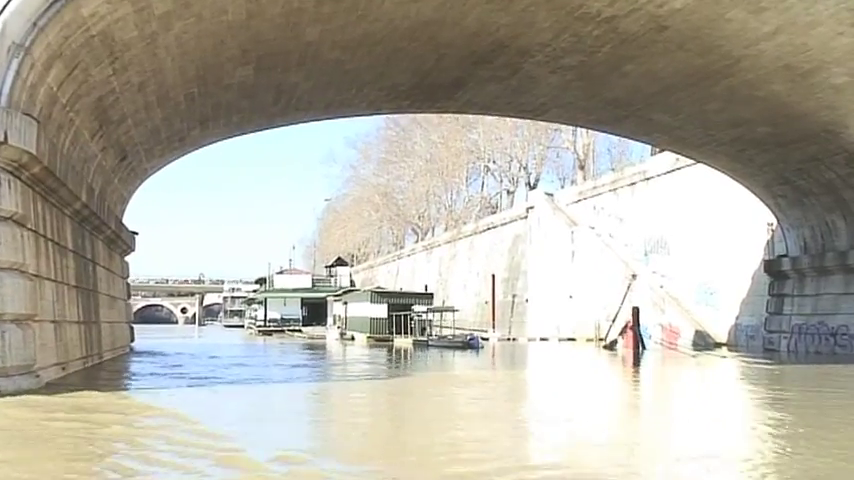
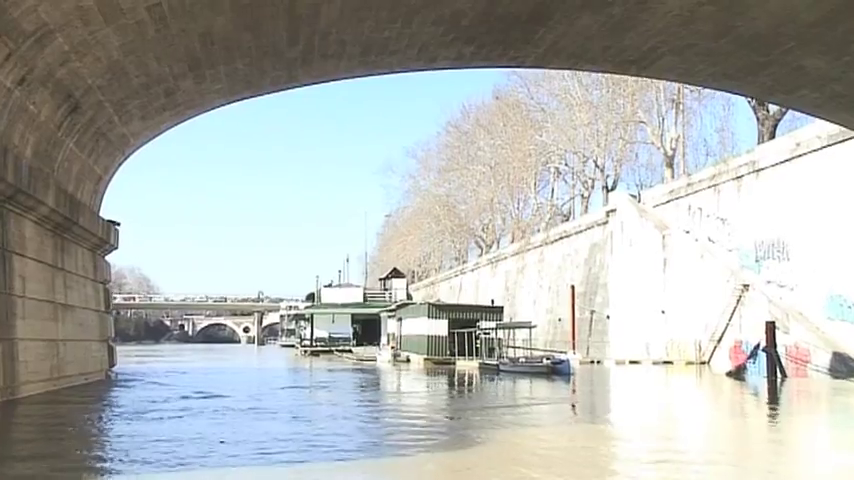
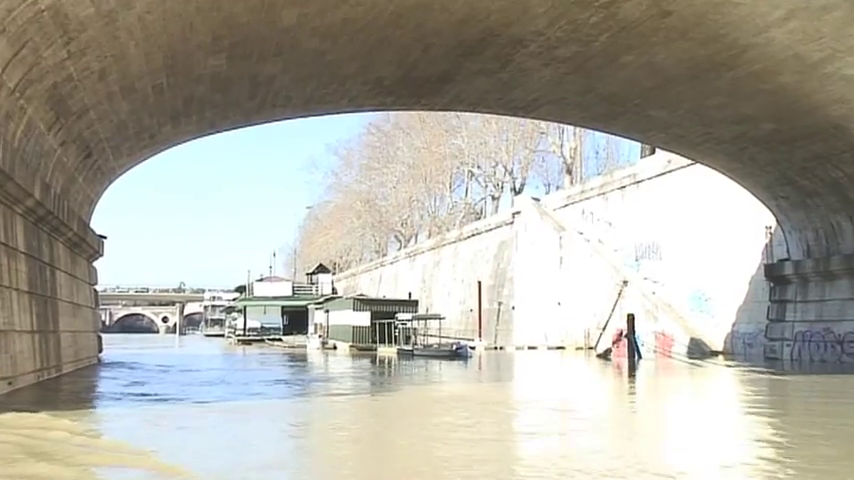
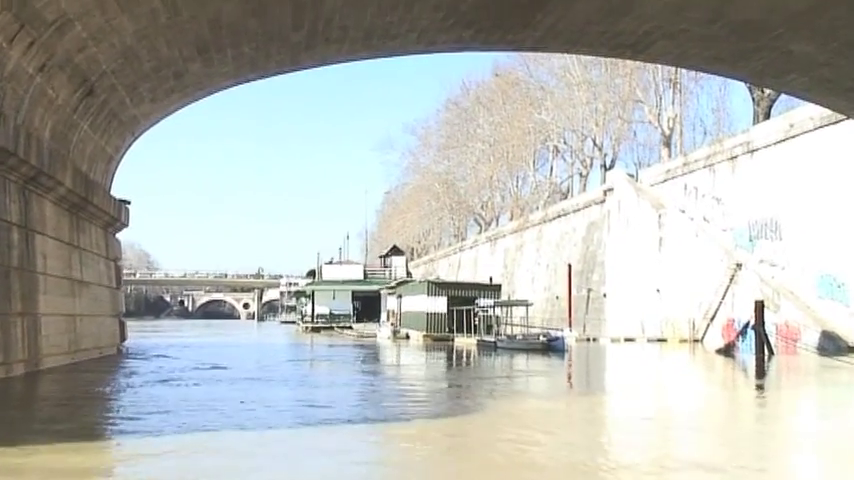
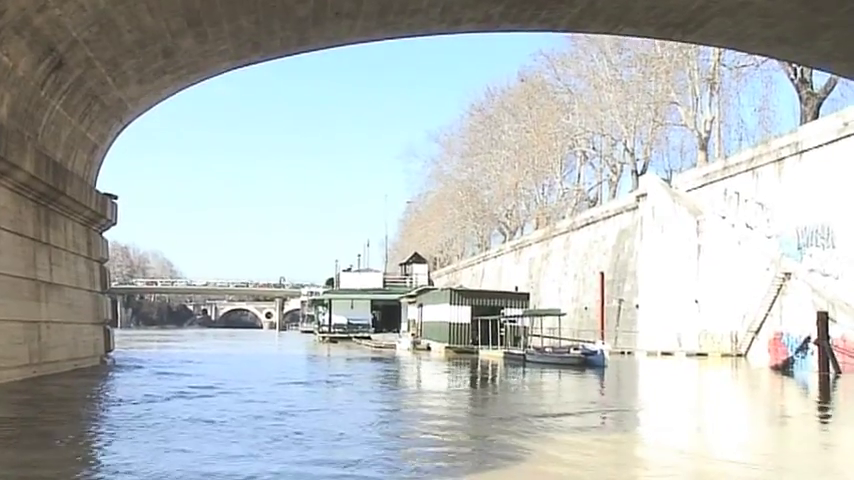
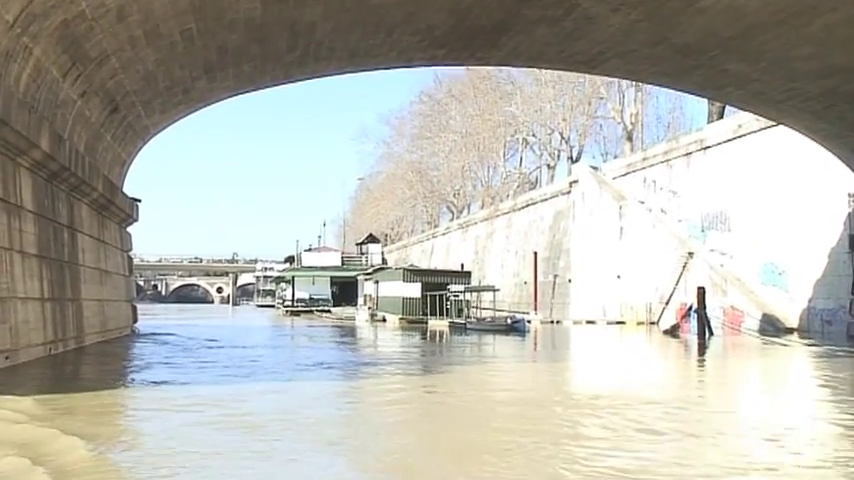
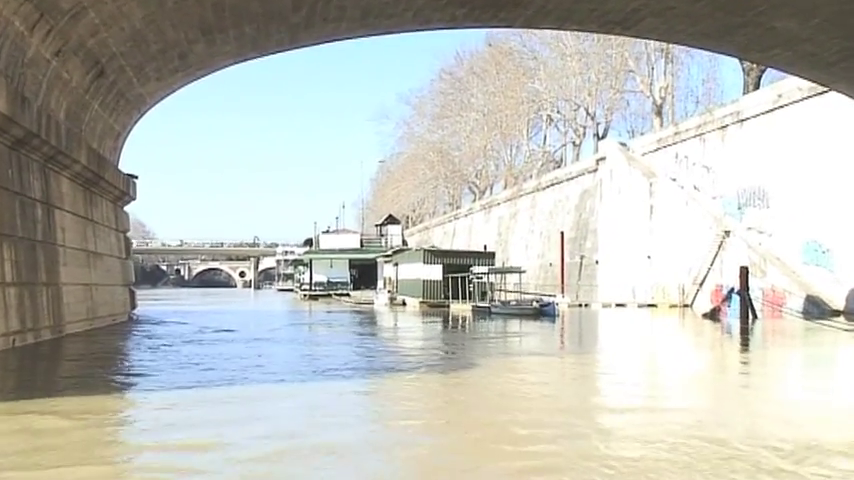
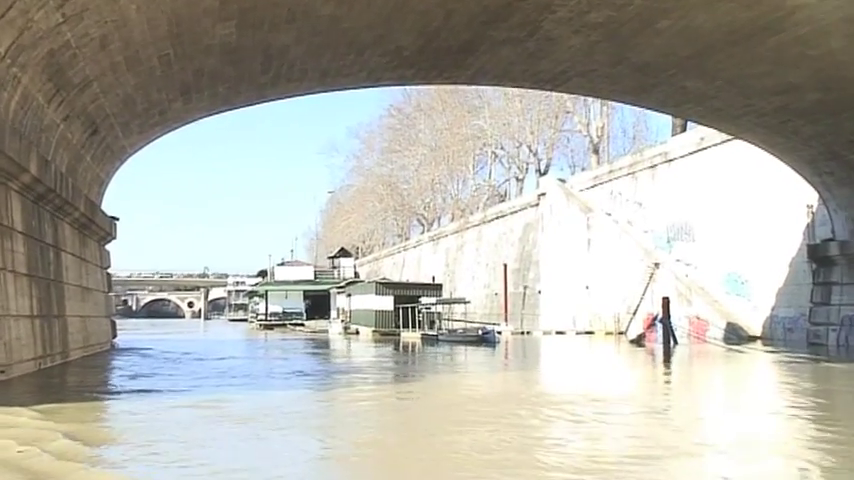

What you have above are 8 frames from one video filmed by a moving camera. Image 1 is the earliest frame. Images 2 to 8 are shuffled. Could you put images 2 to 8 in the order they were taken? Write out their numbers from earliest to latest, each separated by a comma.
3, 8, 6, 7, 4, 2, 5
